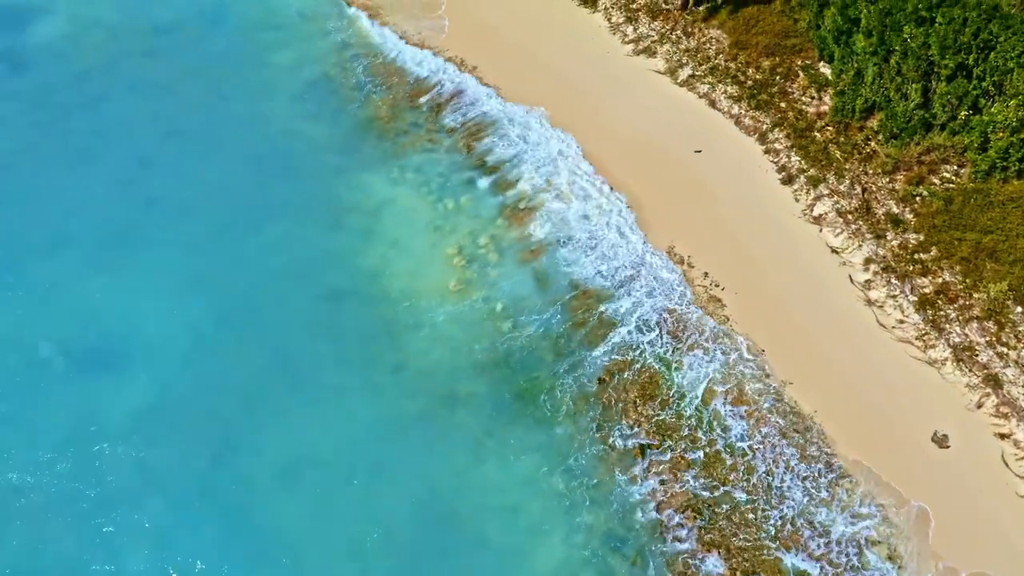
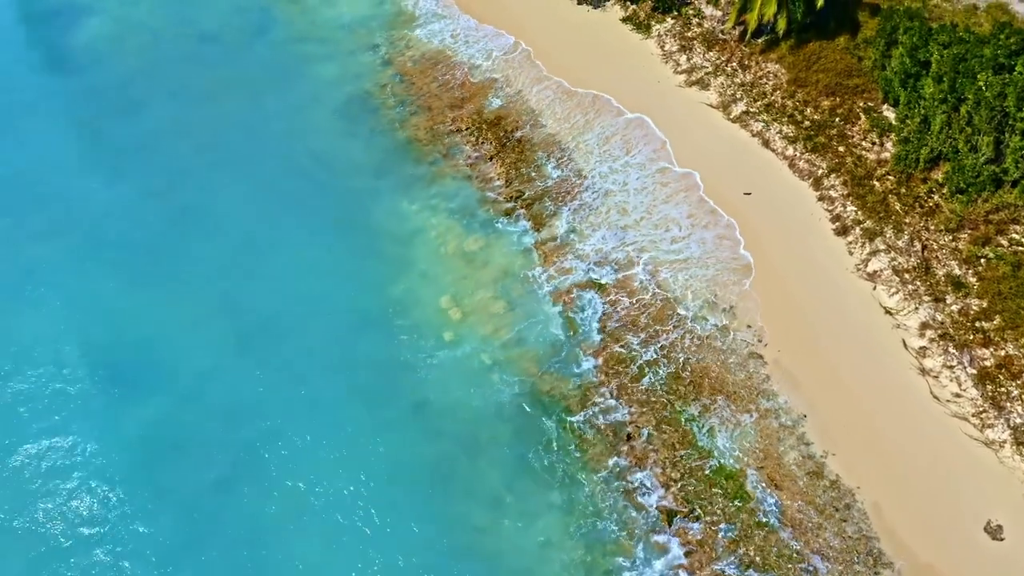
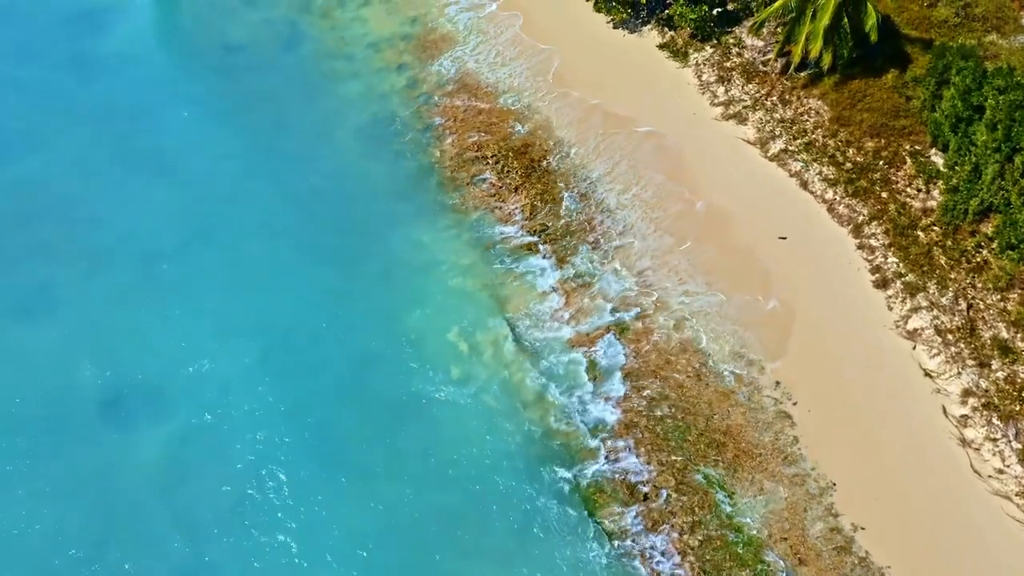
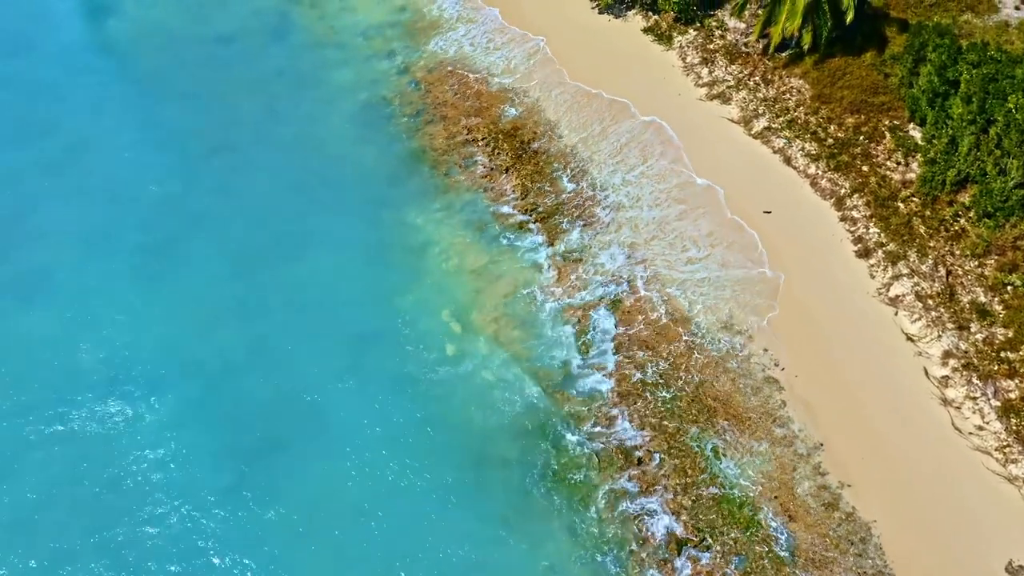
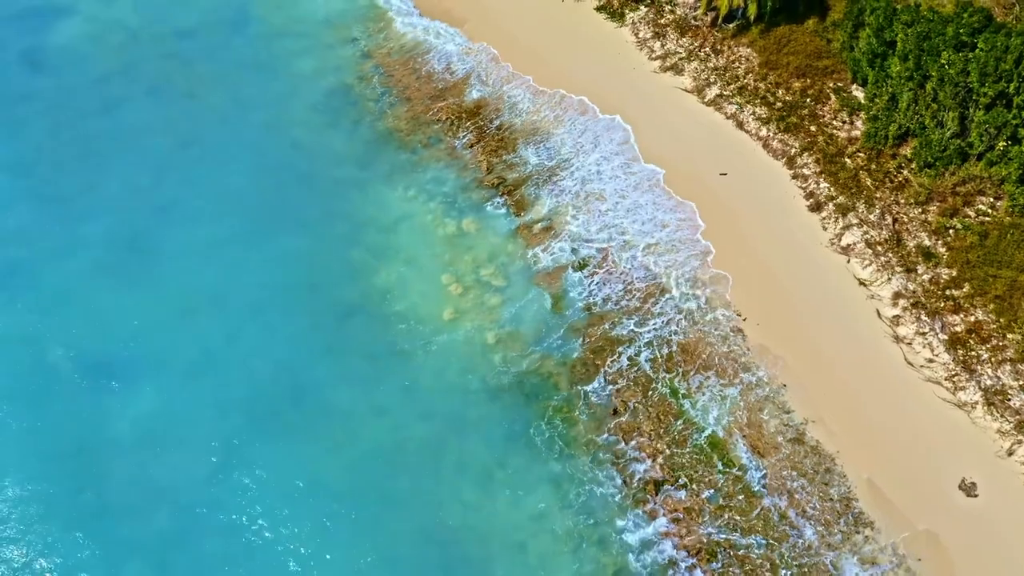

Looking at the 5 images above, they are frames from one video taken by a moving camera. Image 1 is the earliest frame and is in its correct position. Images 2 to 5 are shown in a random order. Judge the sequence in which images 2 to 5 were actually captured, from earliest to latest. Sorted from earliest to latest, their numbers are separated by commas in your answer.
5, 2, 4, 3
